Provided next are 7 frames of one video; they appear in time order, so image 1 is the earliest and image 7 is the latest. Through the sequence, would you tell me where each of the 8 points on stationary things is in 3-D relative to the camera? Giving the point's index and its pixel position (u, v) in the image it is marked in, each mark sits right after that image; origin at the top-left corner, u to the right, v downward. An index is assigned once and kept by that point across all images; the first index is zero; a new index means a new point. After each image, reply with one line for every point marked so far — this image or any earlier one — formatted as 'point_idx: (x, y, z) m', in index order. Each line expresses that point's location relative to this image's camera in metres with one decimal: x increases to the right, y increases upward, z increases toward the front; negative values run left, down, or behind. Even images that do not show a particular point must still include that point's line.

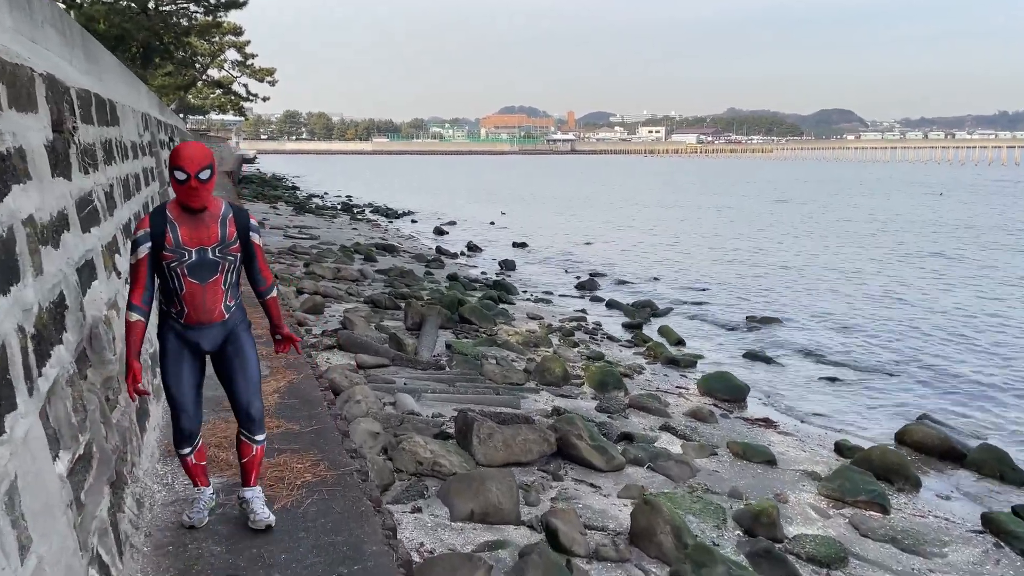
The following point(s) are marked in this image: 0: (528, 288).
0: (+0.4, 0.0, +18.7) m
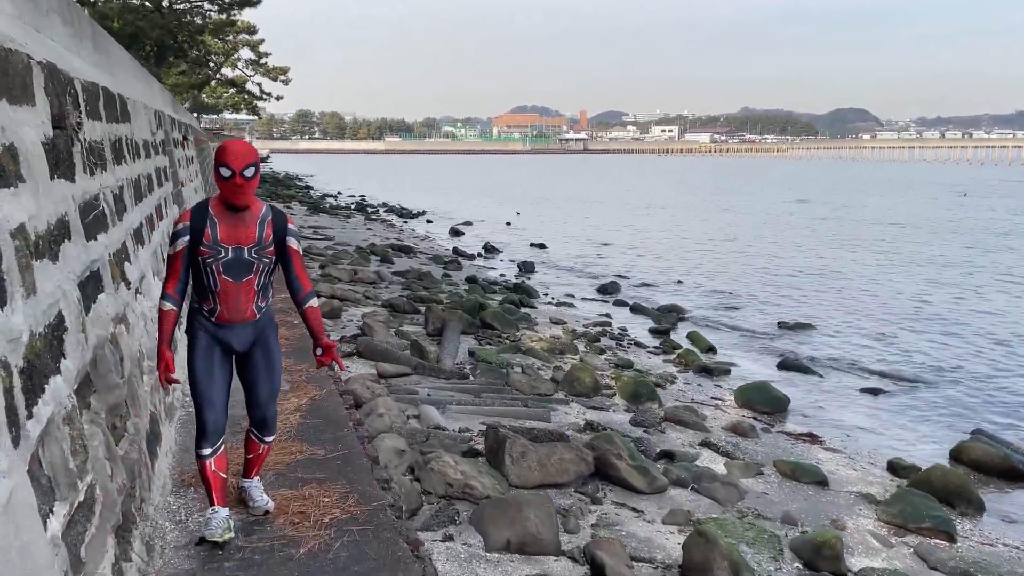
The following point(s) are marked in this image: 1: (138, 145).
0: (+0.9, 0.0, +18.2) m
1: (-3.2, +1.2, +6.7) m
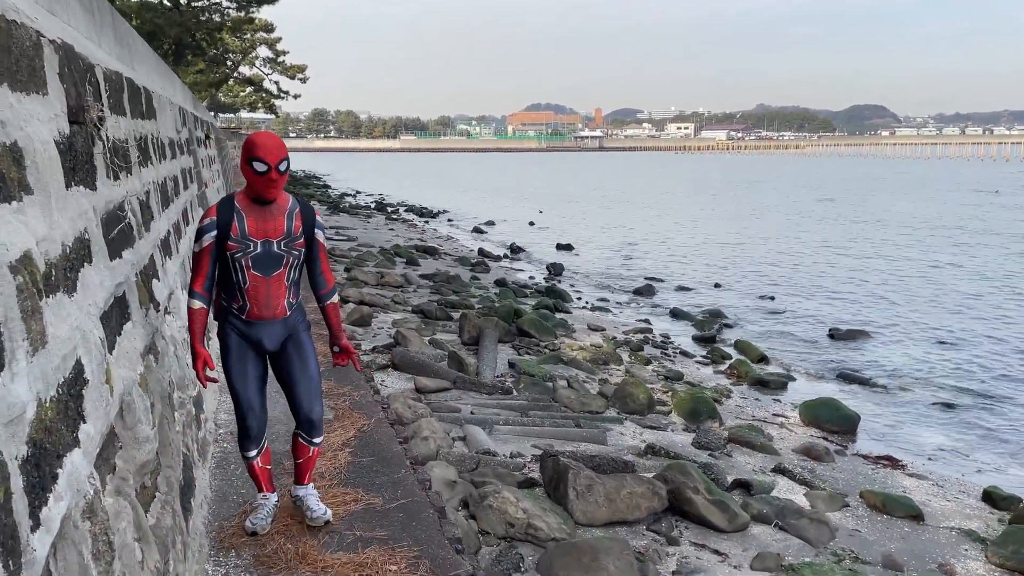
0: (+1.6, -0.1, +17.5) m
1: (-2.7, +1.1, +6.1) m
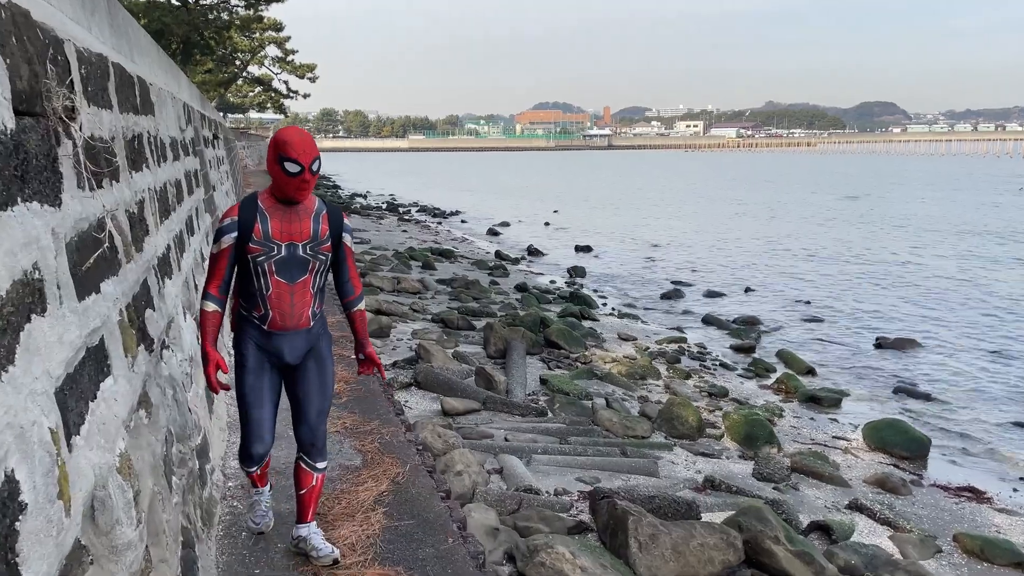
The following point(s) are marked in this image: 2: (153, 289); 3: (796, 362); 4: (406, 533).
0: (+2.0, -0.2, +16.7) m
1: (-2.4, +1.0, +5.3) m
2: (-1.7, 0.0, +3.7) m
3: (+4.2, -1.1, +11.5) m
4: (-0.5, -1.2, +3.8) m
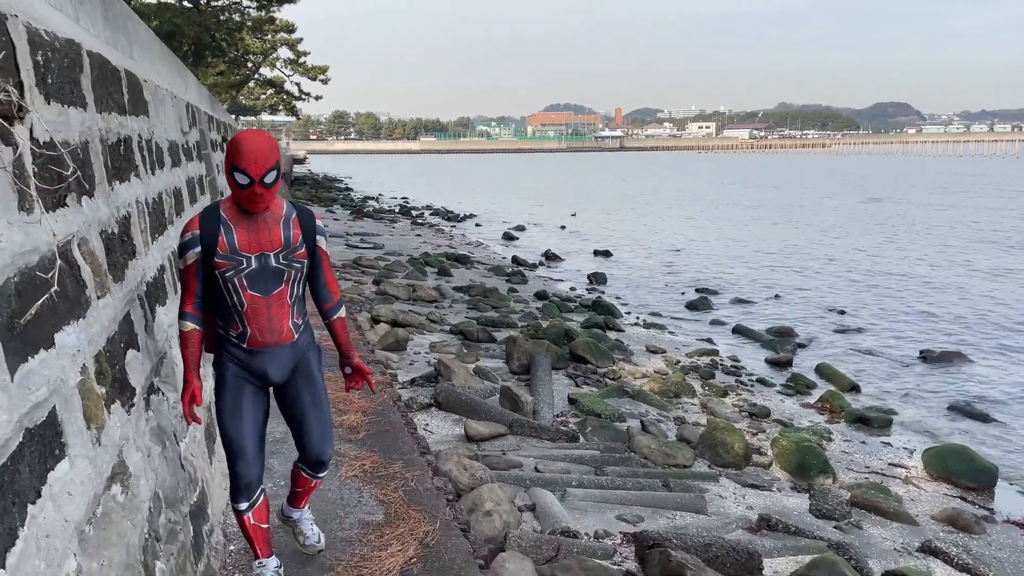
0: (+2.5, -0.4, +16.0) m
1: (-2.1, +0.8, +4.7) m
2: (-1.5, -0.1, +3.1) m
3: (+4.6, -1.3, +10.8) m
4: (-0.3, -1.3, +3.1) m
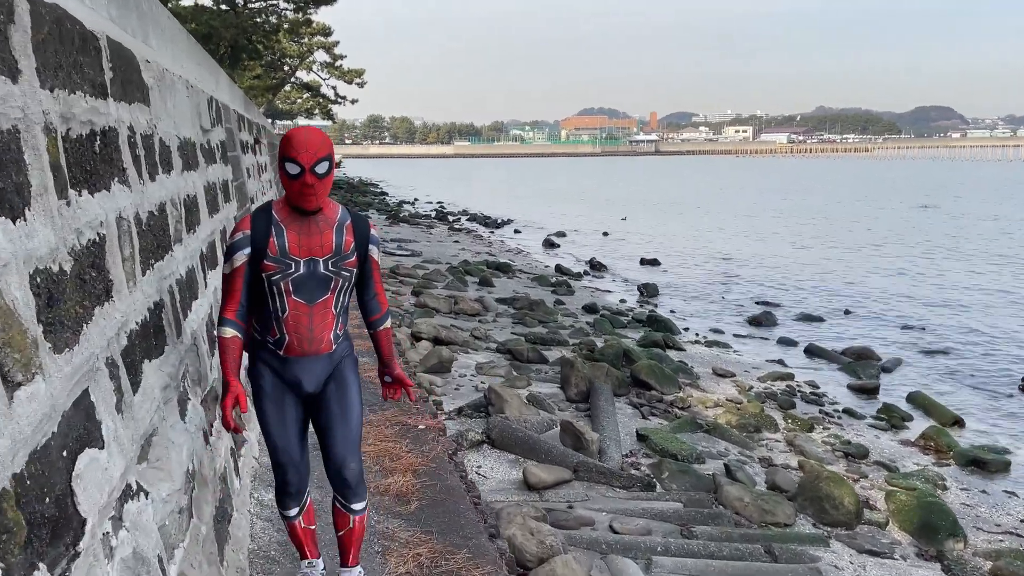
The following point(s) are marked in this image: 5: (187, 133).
0: (+3.4, -0.7, +14.8) m
1: (-1.7, +0.7, +3.7) m
2: (-1.1, -0.3, +2.1) m
3: (+5.3, -1.5, +9.5) m
4: (+0.1, -1.5, +2.1) m
5: (-1.9, +0.9, +4.5) m
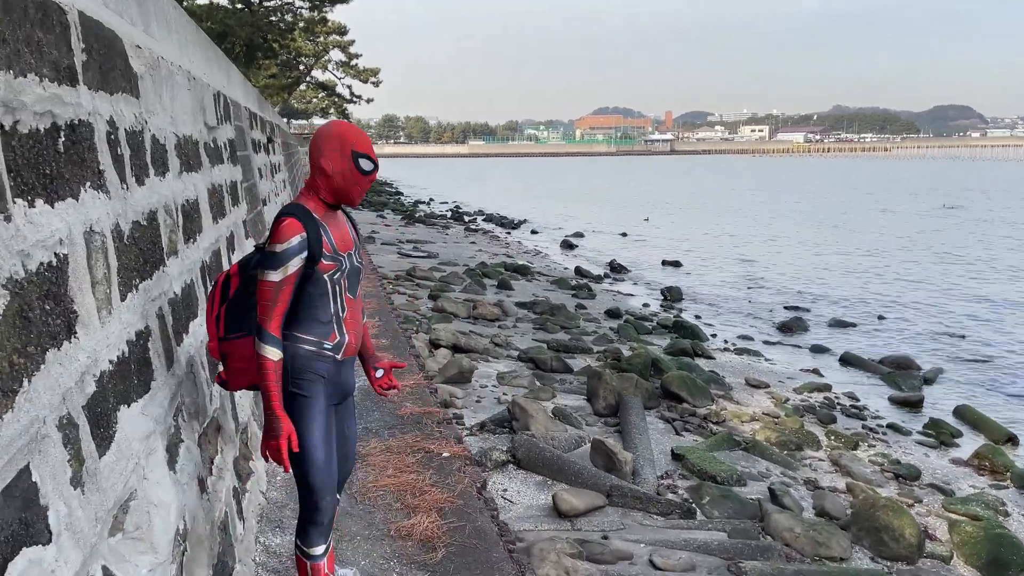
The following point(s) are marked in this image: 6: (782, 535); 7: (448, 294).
0: (+3.8, -0.8, +14.3) m
1: (-1.5, +0.6, +3.3) m
2: (-0.9, -0.4, +1.6) m
3: (+5.5, -1.6, +8.9) m
4: (+0.3, -1.6, +1.6) m
5: (-1.7, +0.9, +4.0) m
6: (+2.0, -1.9, +5.9) m
7: (-1.2, -0.1, +14.7) m
